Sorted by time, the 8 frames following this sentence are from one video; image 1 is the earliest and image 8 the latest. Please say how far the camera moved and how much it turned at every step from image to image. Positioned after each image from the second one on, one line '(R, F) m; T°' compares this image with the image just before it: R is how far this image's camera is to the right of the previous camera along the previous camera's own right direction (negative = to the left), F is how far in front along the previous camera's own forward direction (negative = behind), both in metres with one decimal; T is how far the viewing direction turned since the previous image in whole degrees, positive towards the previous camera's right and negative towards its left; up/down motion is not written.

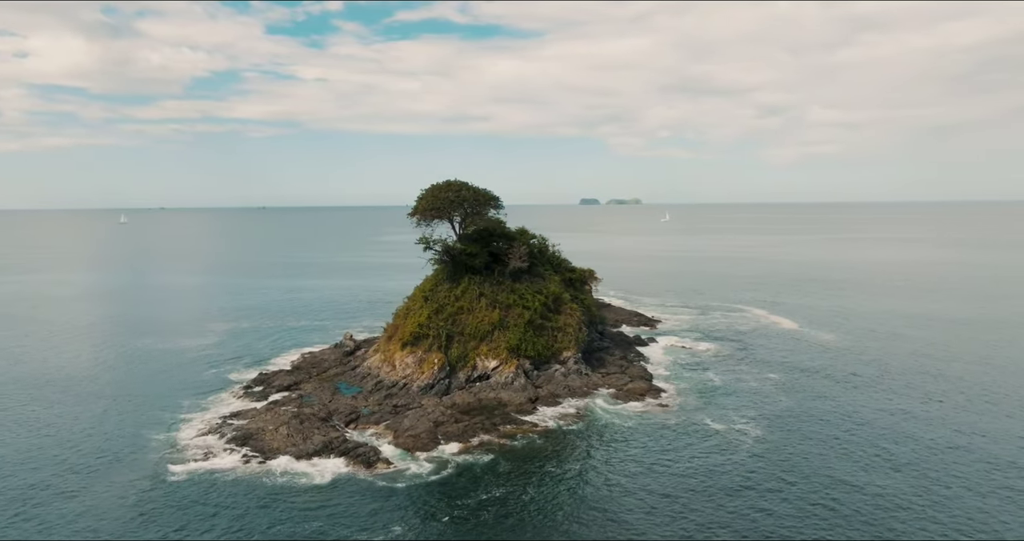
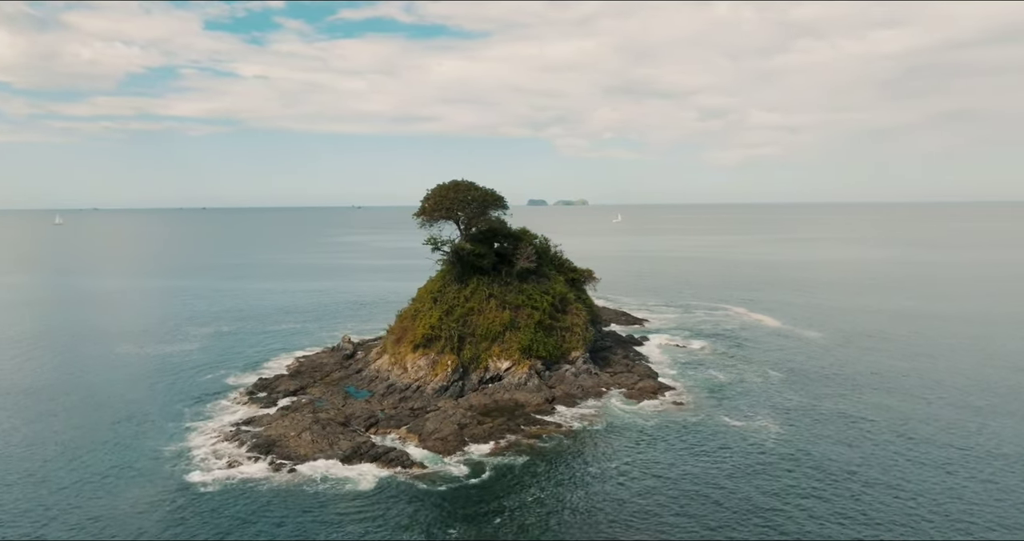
(-5.1, +0.4) m; +4°
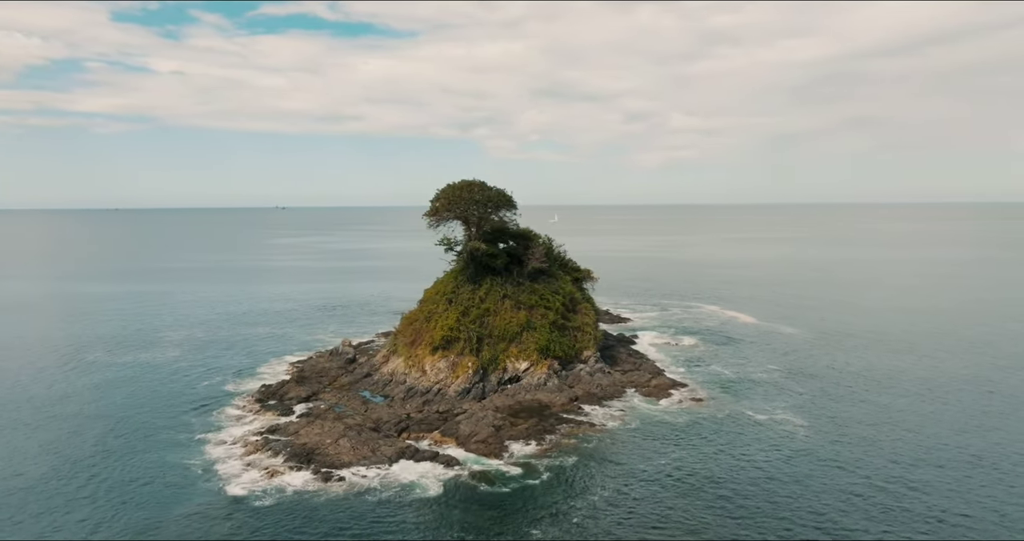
(-7.0, +0.6) m; +5°
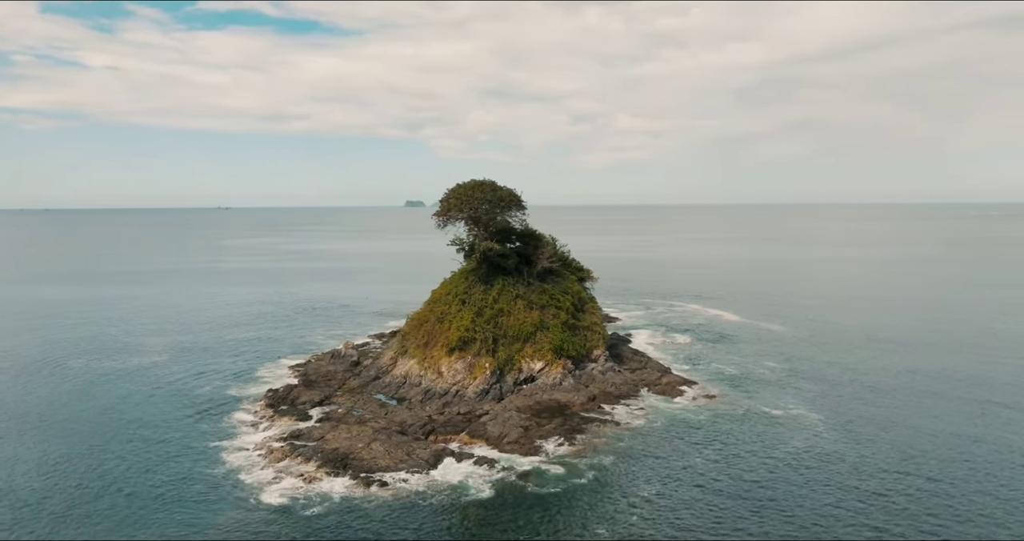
(-5.1, +0.4) m; +4°
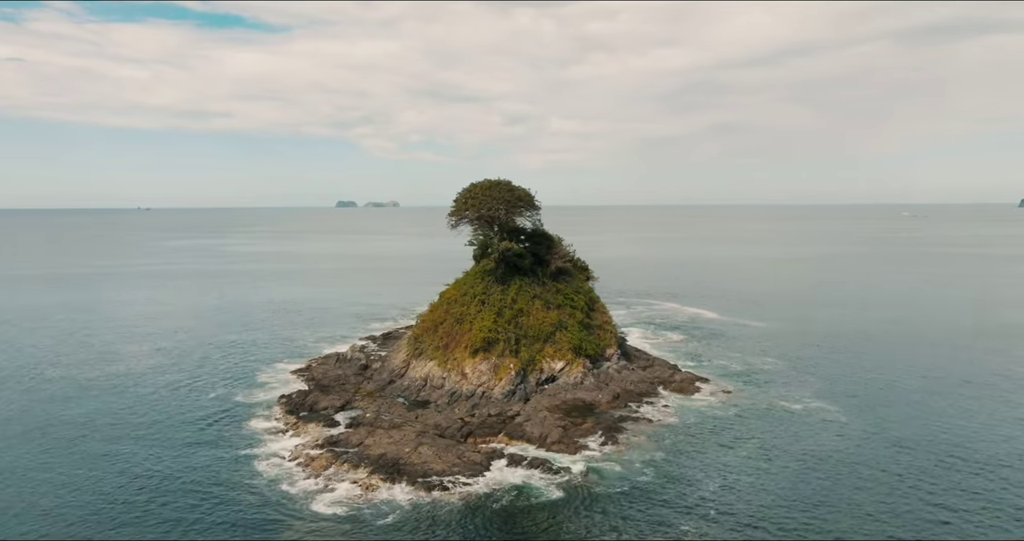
(-6.7, +0.6) m; +5°
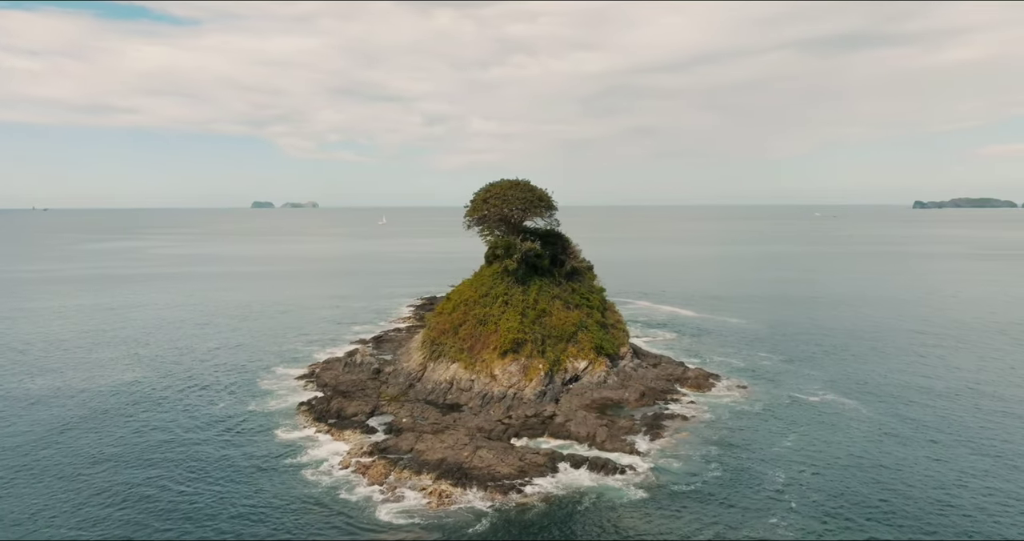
(-7.8, +0.7) m; +6°
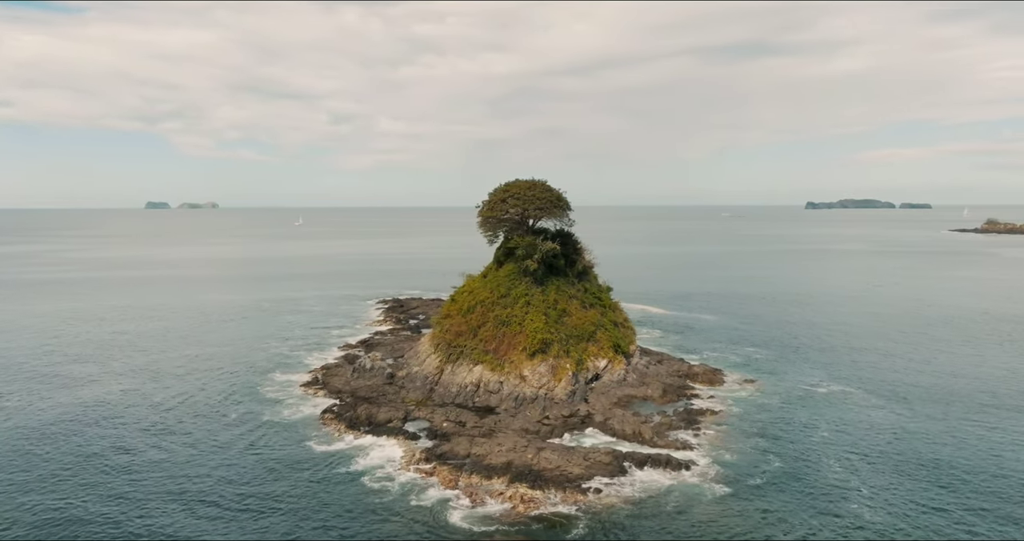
(-8.6, +0.8) m; +7°
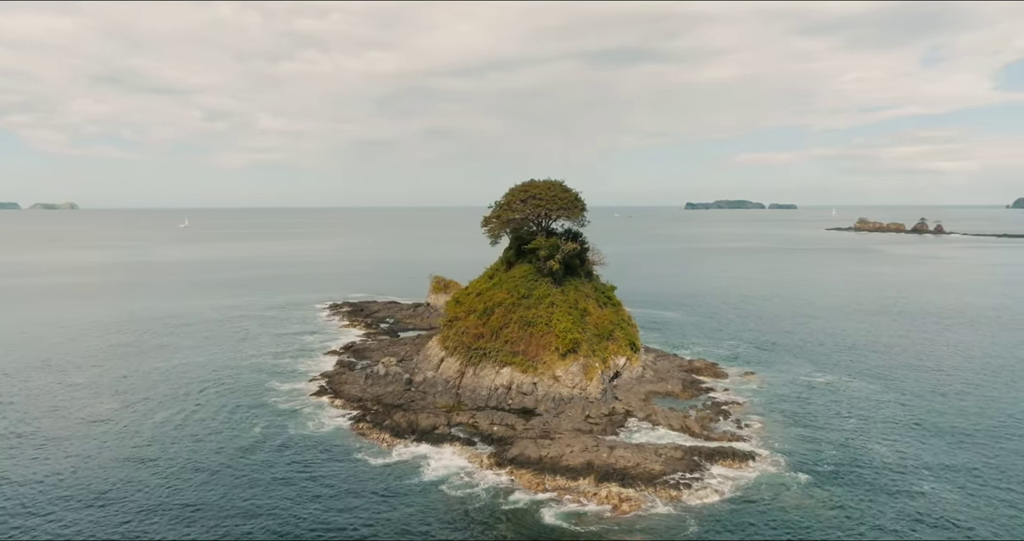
(-10.4, +1.0) m; +8°
